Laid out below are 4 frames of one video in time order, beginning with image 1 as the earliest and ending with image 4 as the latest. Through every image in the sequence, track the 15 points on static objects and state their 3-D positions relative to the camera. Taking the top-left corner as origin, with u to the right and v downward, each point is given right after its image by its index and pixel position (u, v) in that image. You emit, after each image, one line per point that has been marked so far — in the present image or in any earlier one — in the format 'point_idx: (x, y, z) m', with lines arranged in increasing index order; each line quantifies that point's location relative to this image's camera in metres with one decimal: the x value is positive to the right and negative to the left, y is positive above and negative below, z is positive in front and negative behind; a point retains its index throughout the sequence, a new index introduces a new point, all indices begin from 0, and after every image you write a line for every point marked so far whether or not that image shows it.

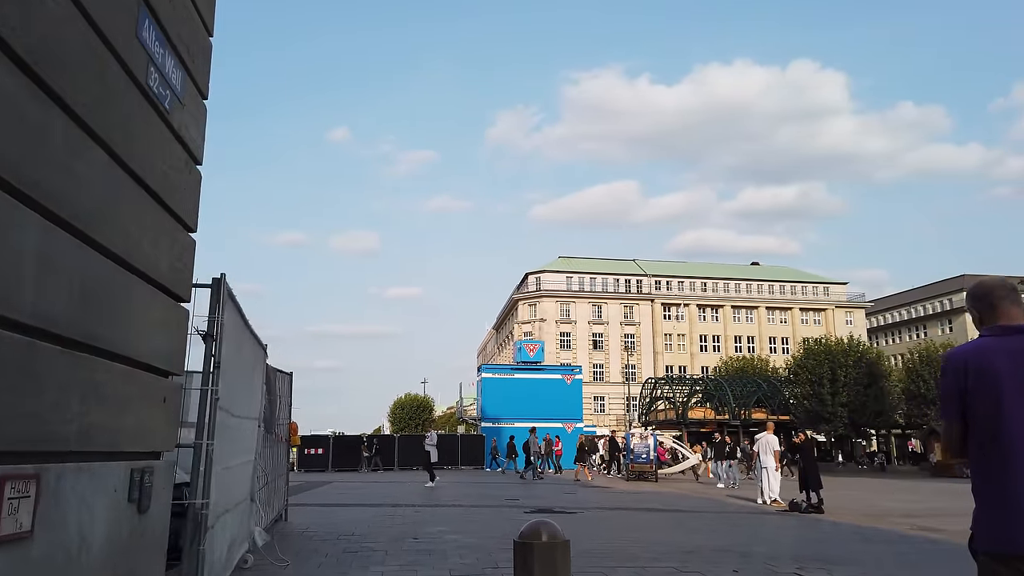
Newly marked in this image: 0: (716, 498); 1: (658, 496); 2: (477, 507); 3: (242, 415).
0: (+4.4, -4.6, +16.3) m
1: (+3.3, -4.7, +16.8) m
2: (-0.6, -3.6, +12.3) m
3: (-2.0, -0.9, +5.5) m
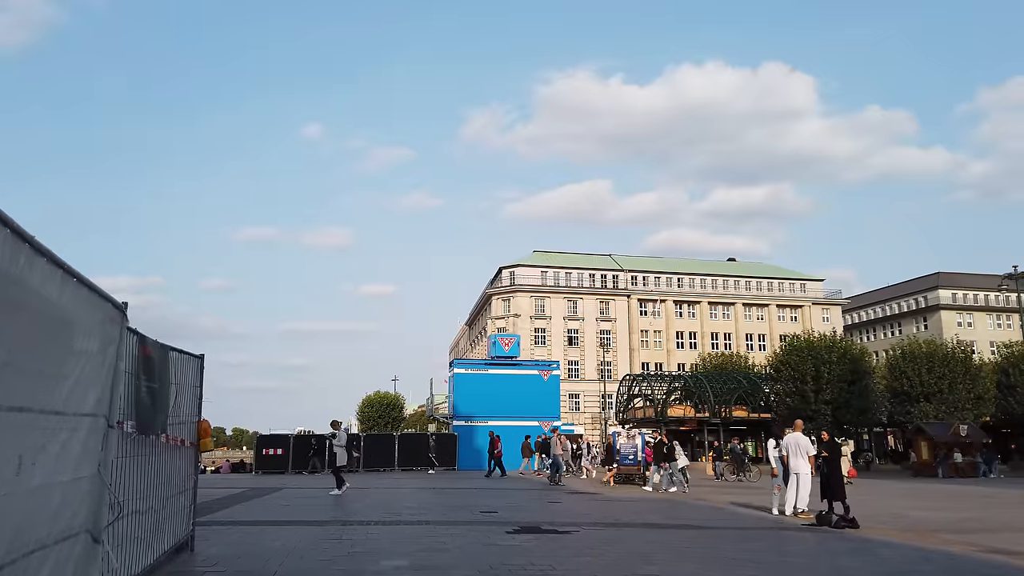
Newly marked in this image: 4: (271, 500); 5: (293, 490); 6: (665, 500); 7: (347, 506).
0: (+4.0, -4.2, +14.2) m
1: (+2.8, -4.3, +14.6) m
2: (-0.9, -3.2, +10.0) m
3: (-2.1, -0.5, +3.2) m
4: (-4.4, -3.9, +13.6) m
5: (-4.8, -4.5, +16.6) m
6: (+3.3, -4.6, +16.2) m
7: (-2.8, -3.6, +12.5) m
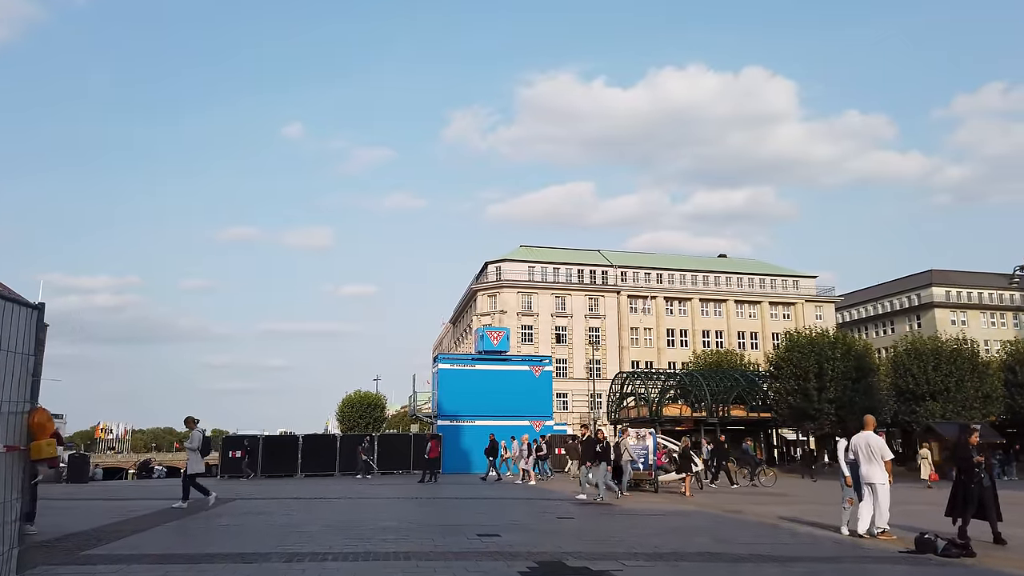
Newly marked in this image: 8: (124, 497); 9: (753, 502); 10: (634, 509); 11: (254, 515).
0: (+4.0, -3.6, +11.5) m
1: (+2.8, -3.7, +11.9) m
2: (-0.8, -2.6, +7.2) m
3: (-1.8, +0.1, +0.4) m
4: (-4.3, -3.3, +10.8) m
5: (-4.9, -4.0, +13.7) m
6: (+3.3, -4.1, +13.5) m
7: (-2.7, -3.1, +9.7) m
8: (-8.7, -4.7, +16.7) m
9: (+5.4, -4.8, +16.6) m
10: (+2.3, -4.2, +14.2) m
11: (-4.0, -3.5, +11.5) m
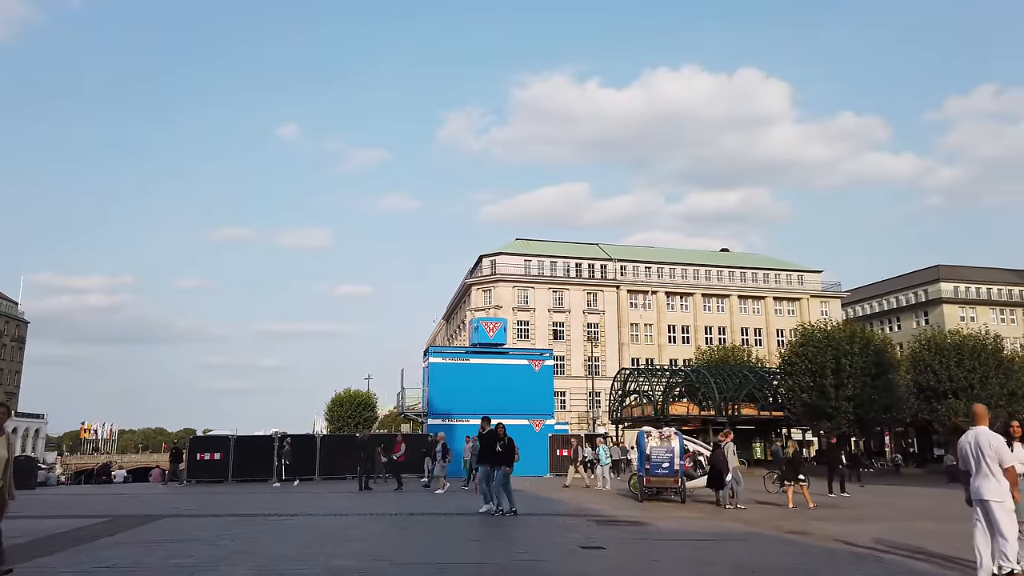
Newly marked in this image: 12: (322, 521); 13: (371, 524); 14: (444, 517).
0: (+4.1, -3.0, +8.5) m
1: (+2.9, -3.1, +8.9) m
2: (-0.6, -2.0, +4.1) m
3: (-1.6, +0.7, -2.7) m
4: (-4.2, -2.7, +7.7) m
5: (-4.8, -3.4, +10.7) m
6: (+3.4, -3.5, +10.5) m
7: (-2.6, -2.5, +6.6) m
8: (-8.7, -4.1, +13.6) m
9: (+5.4, -4.2, +13.6) m
10: (+2.4, -3.6, +11.1) m
11: (-3.9, -2.9, +8.4) m
12: (-2.8, -3.4, +10.9) m
13: (-2.0, -3.3, +10.3) m
14: (-1.0, -3.4, +11.1) m
